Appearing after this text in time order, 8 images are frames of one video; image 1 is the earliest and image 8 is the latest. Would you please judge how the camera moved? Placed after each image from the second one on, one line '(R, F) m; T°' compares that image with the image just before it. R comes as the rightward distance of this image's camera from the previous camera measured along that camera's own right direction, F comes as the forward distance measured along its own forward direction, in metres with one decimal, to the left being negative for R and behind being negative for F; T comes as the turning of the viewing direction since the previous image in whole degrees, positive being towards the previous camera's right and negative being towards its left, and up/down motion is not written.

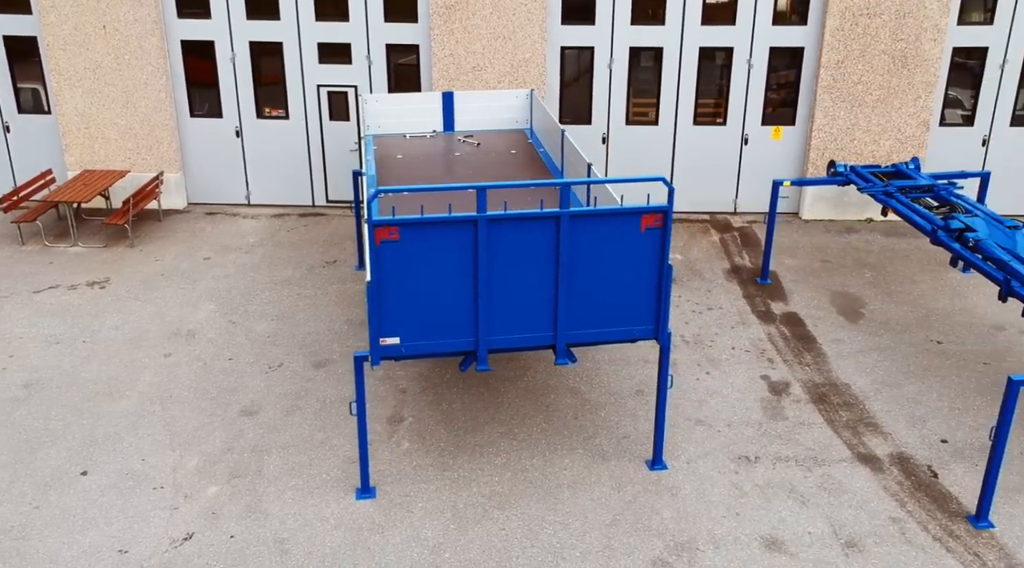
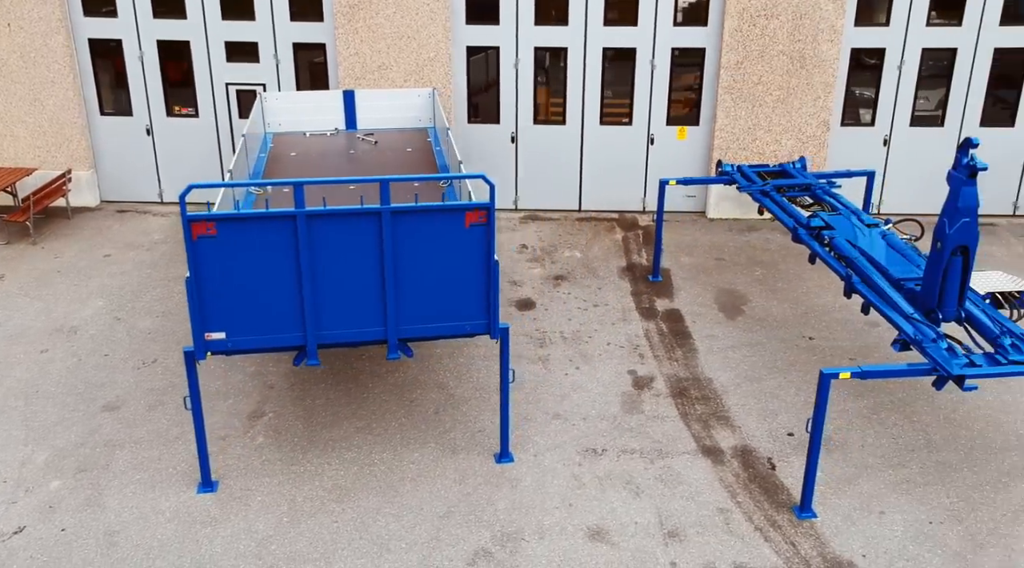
(+0.9, -0.1) m; +1°
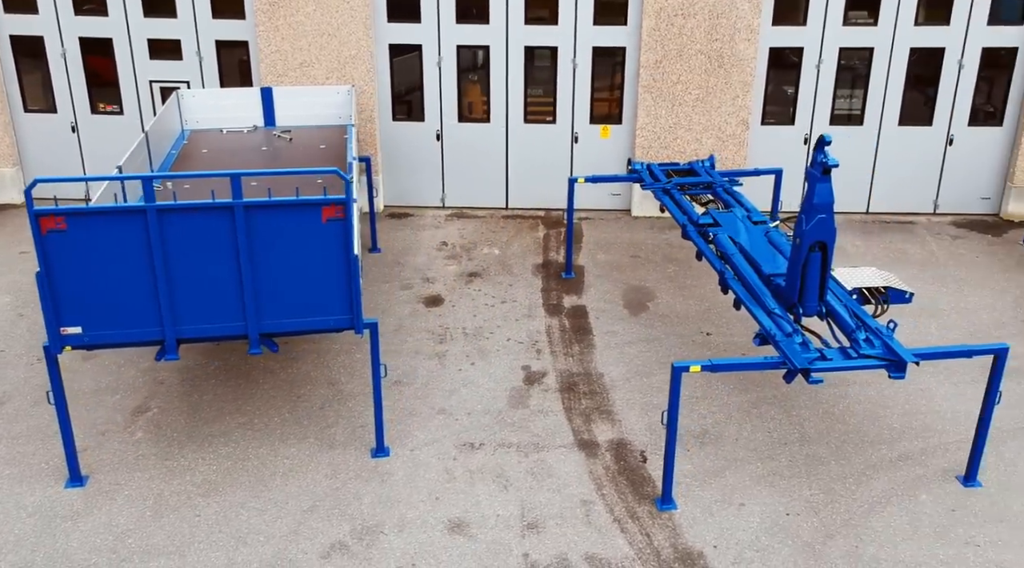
(+0.7, 0.0) m; +1°
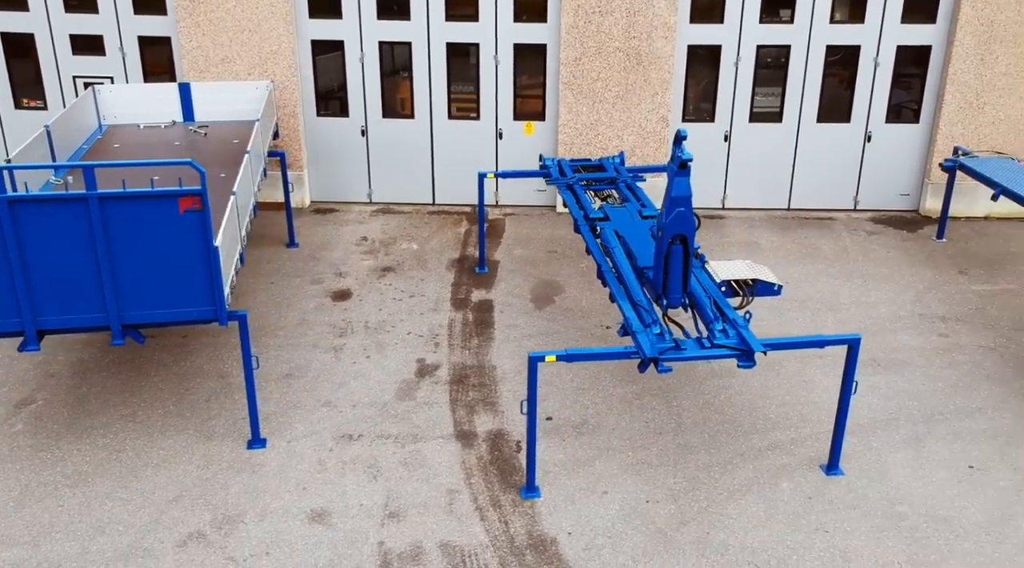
(+0.7, -0.1) m; +1°
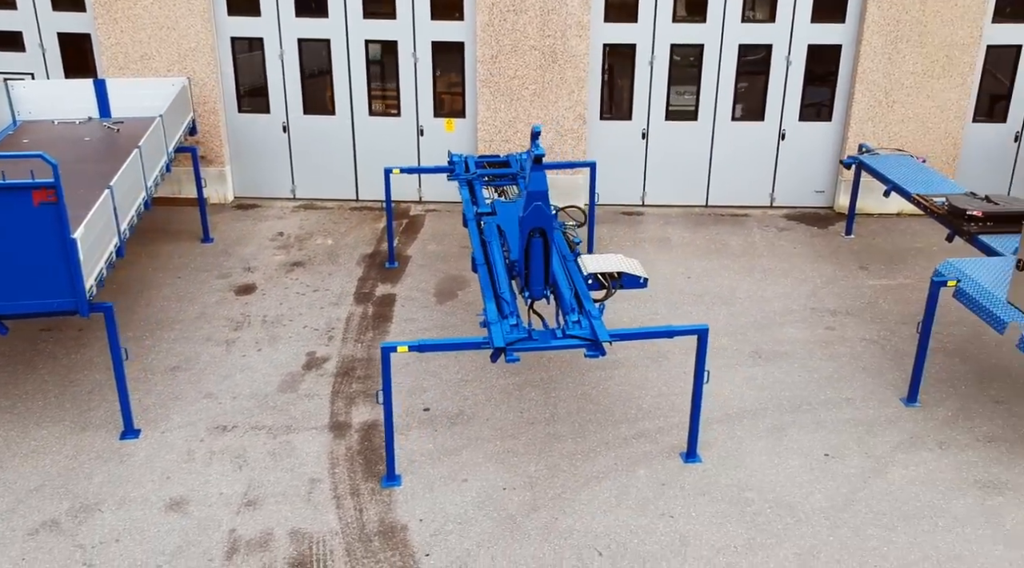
(+0.7, -0.1) m; +1°
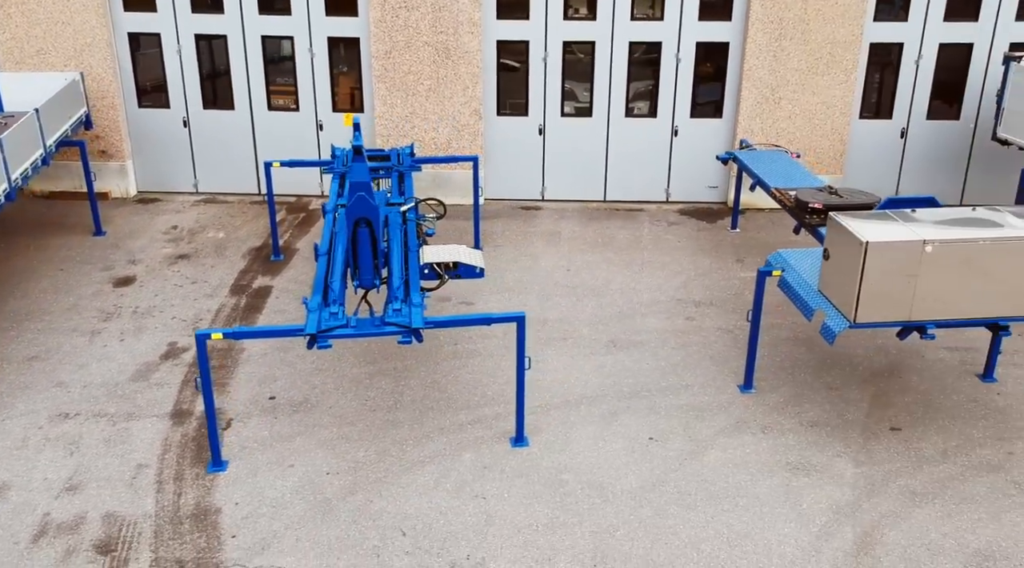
(+1.0, -0.1) m; +1°
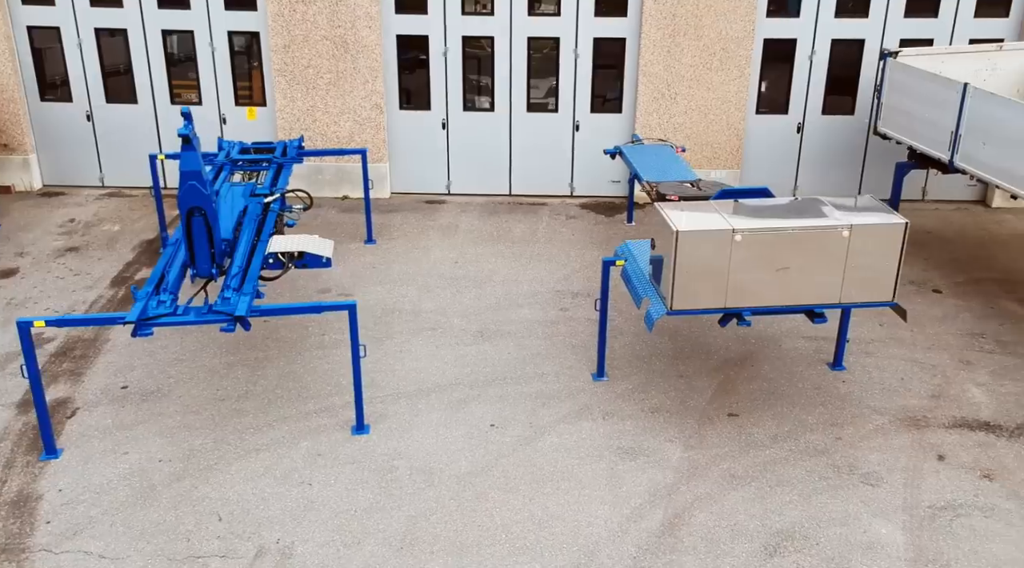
(+0.9, -0.1) m; +1°
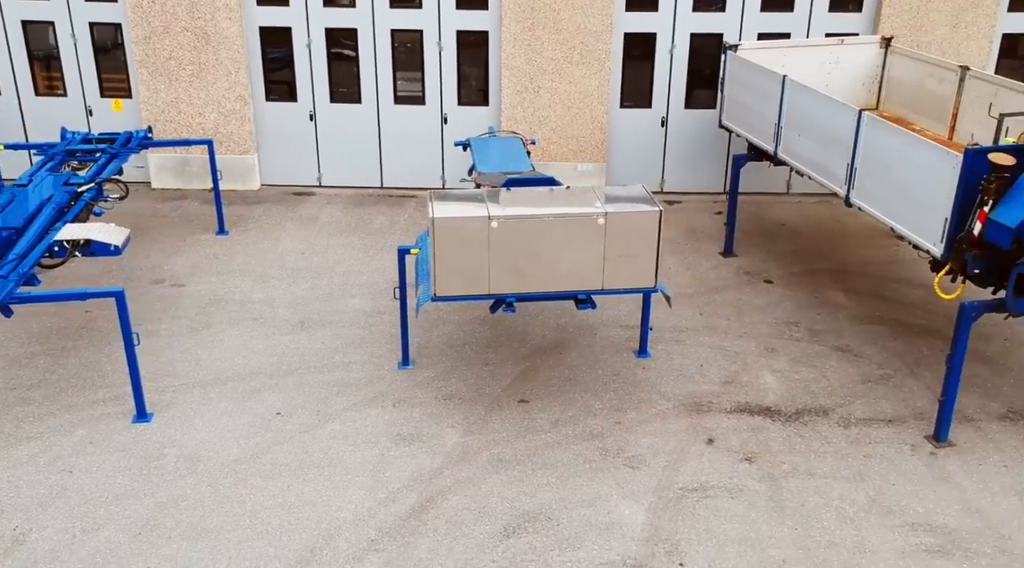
(+1.3, -0.1) m; +2°
